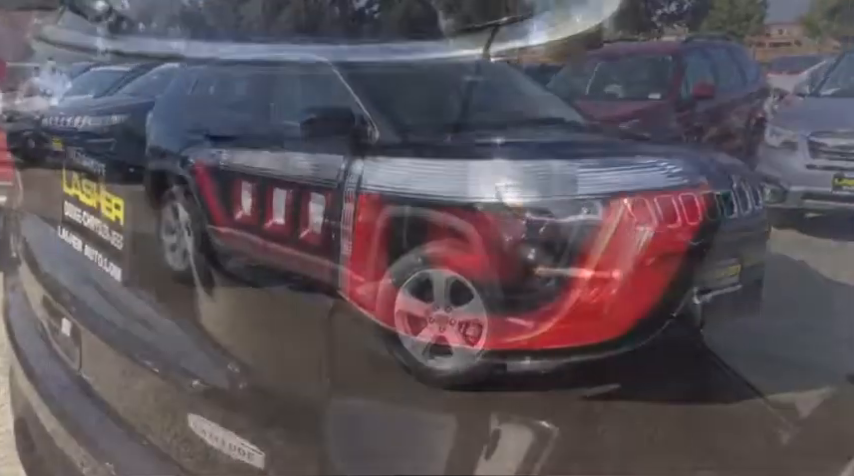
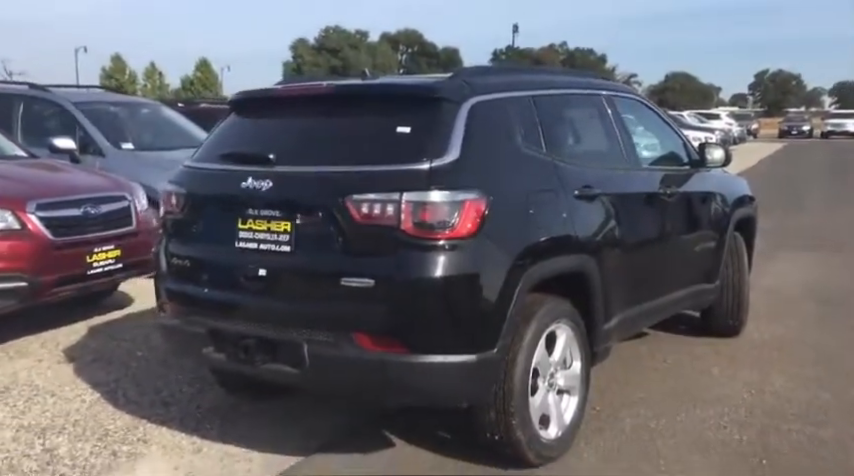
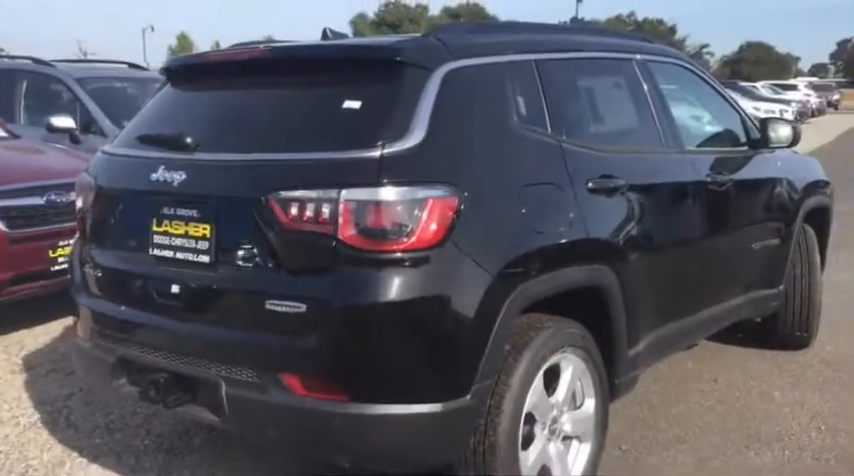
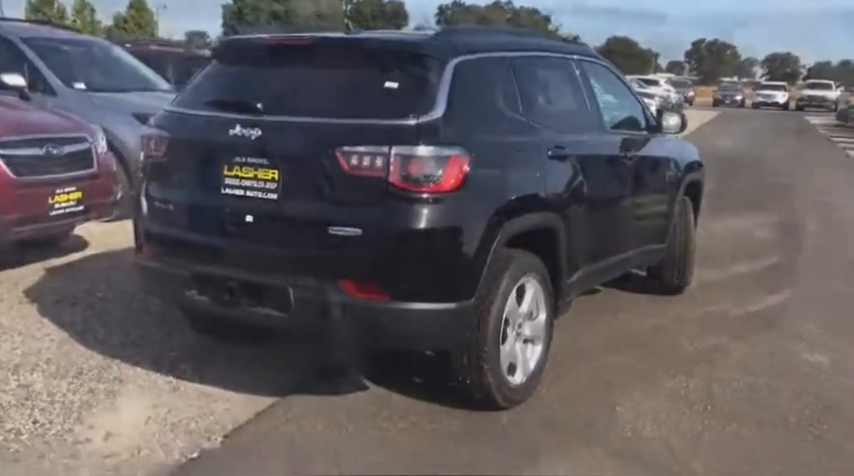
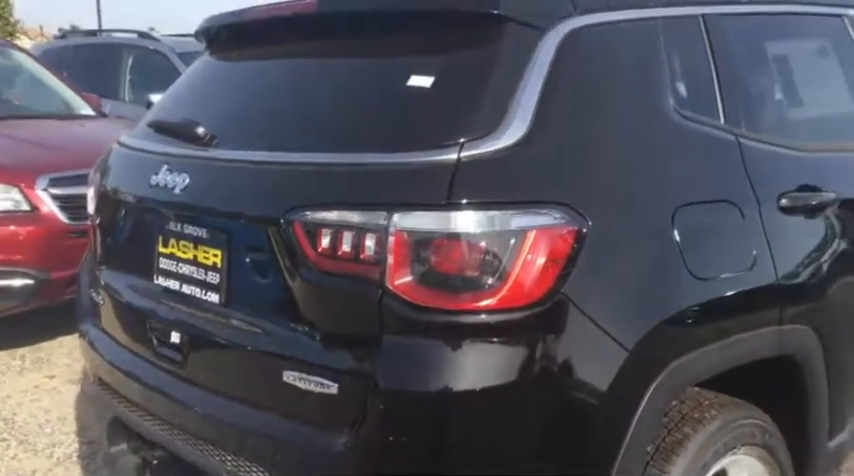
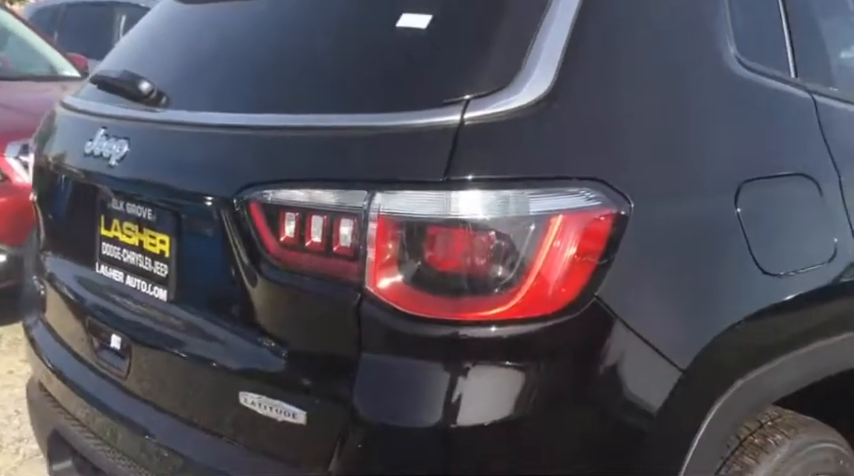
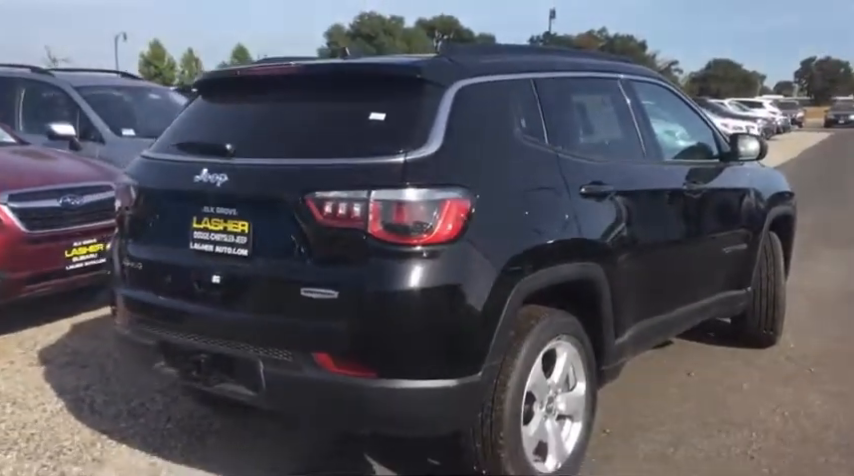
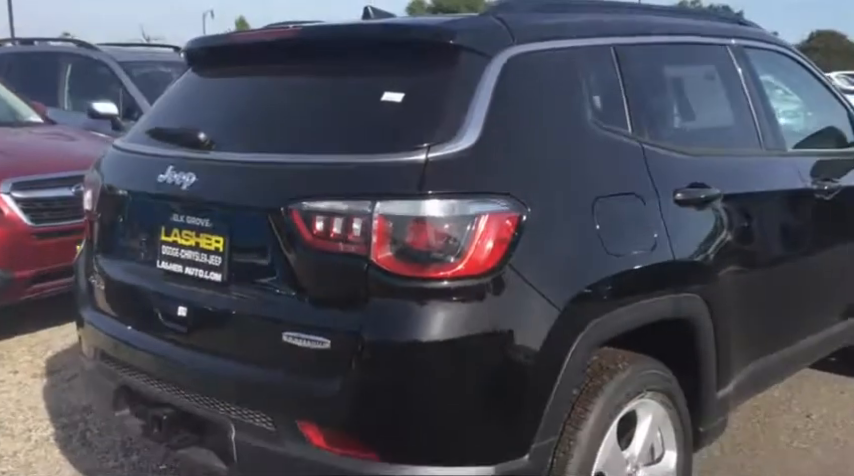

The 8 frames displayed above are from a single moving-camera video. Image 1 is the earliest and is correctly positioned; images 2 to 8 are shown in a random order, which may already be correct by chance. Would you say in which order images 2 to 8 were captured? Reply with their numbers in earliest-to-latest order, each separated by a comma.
6, 5, 8, 3, 7, 2, 4
